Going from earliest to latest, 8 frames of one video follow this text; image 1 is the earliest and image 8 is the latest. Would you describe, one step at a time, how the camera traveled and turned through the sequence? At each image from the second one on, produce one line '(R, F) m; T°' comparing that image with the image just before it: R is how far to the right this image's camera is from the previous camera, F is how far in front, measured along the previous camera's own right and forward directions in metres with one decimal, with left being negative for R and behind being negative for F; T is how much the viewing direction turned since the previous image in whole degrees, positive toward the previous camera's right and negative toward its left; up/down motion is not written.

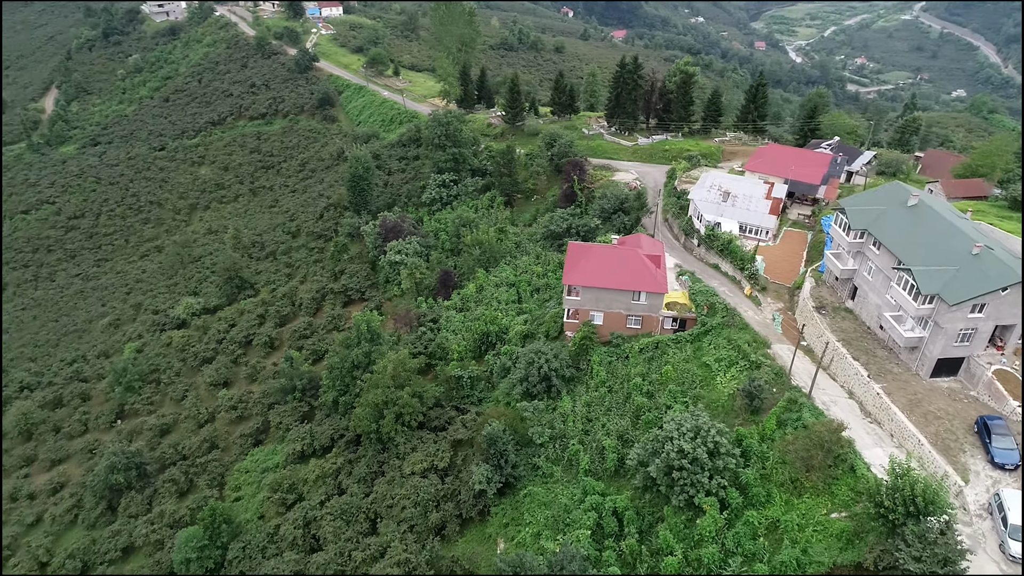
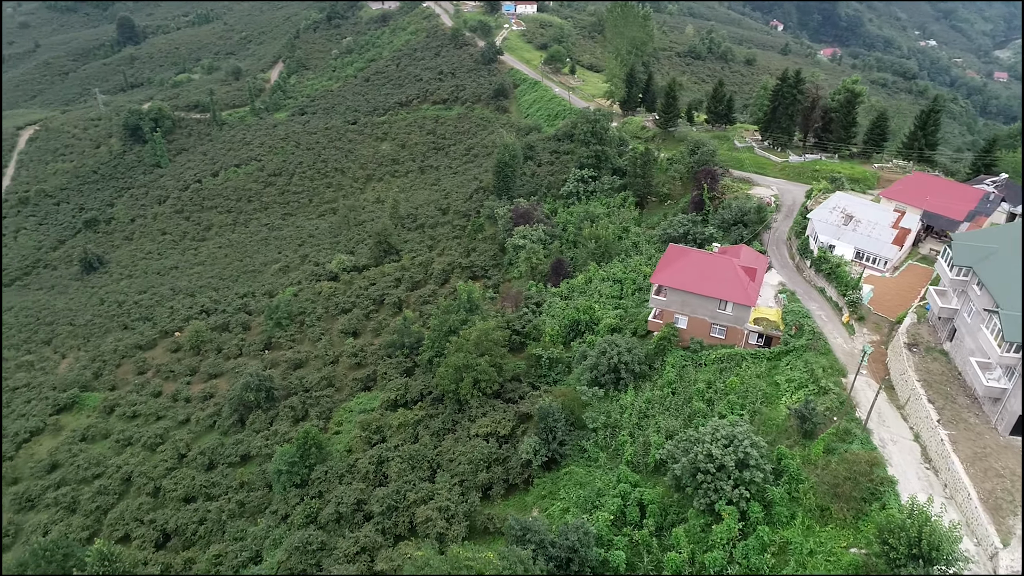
(+1.7, -0.4) m; -14°
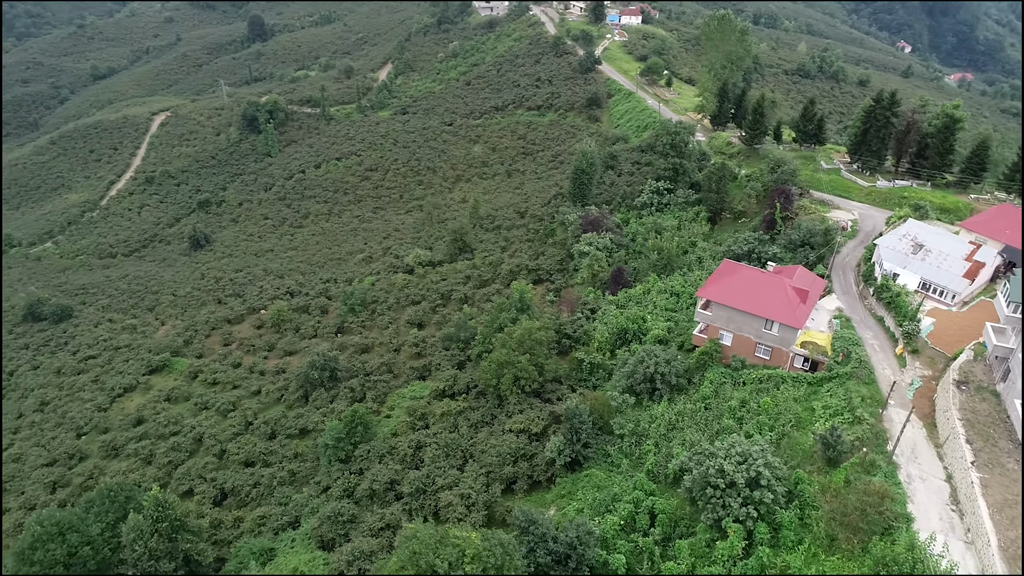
(+1.0, -0.2) m; -8°
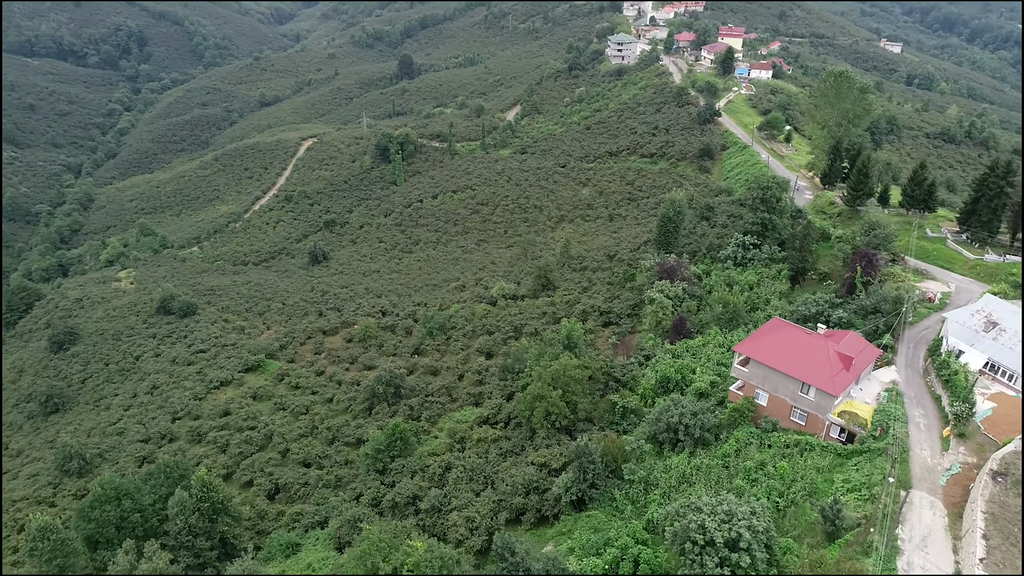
(+1.8, -0.1) m; -10°
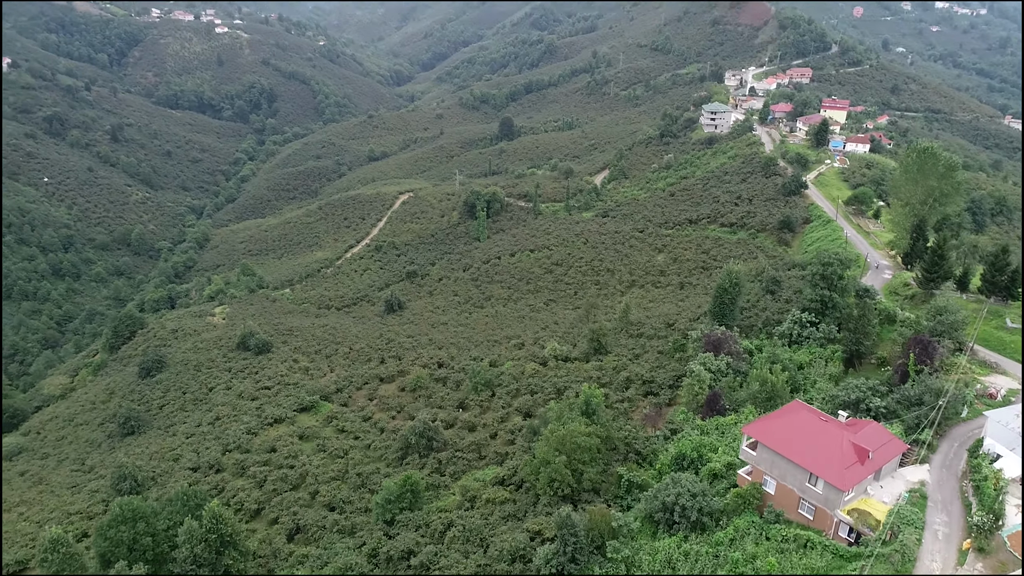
(+1.8, +0.1) m; -8°
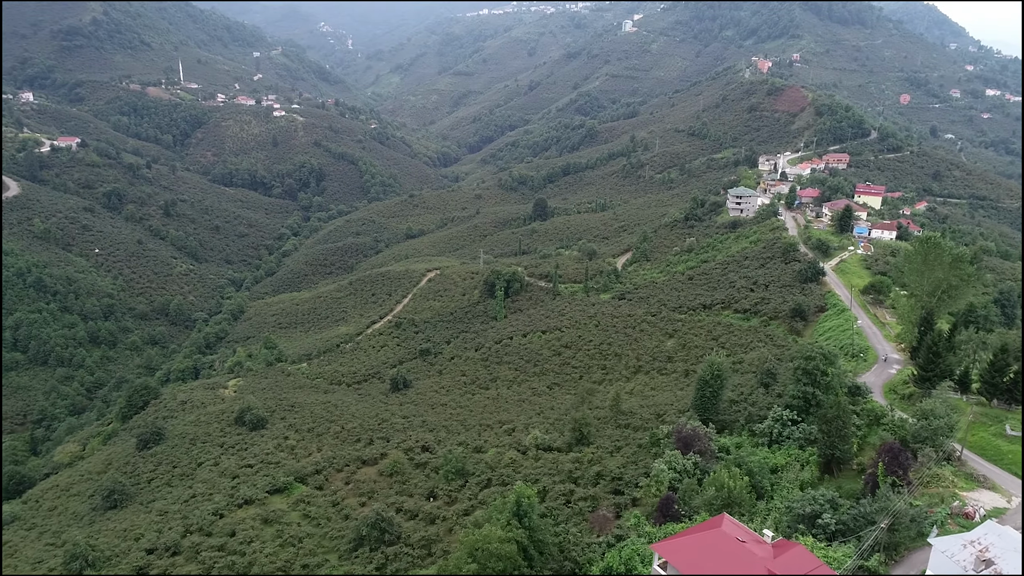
(+2.6, +0.8) m; -4°
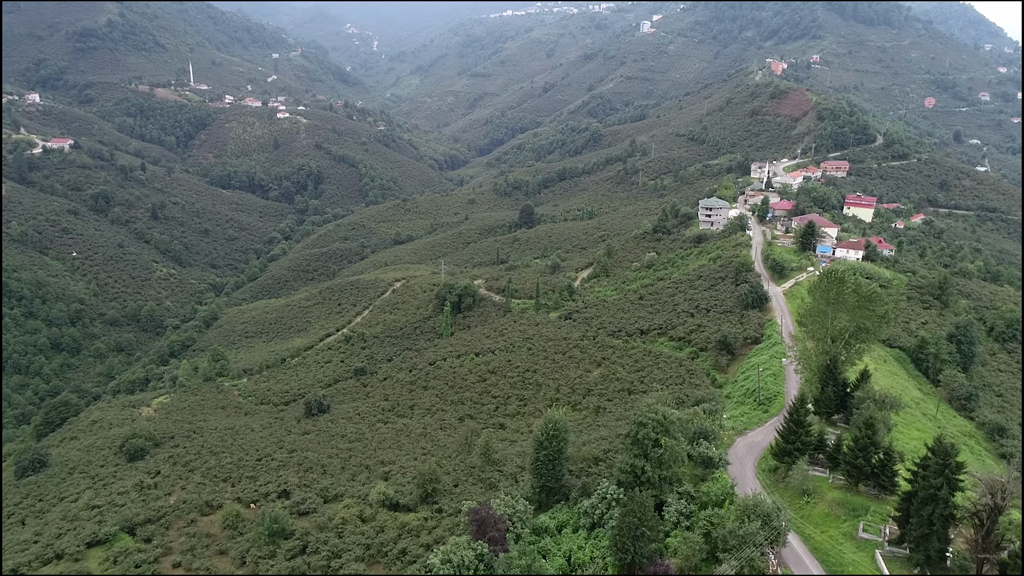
(+6.2, +3.5) m; -2°
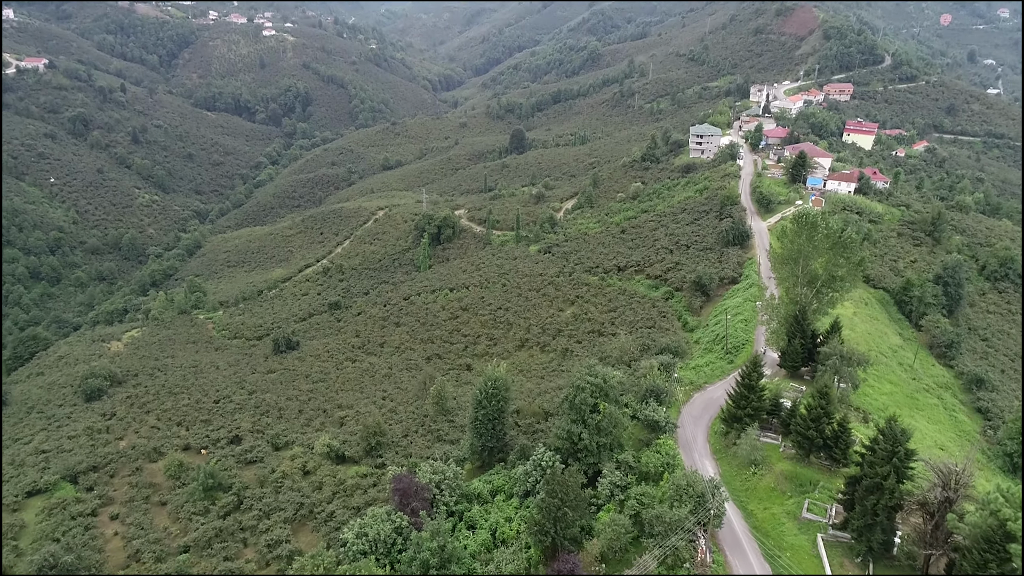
(+1.6, +1.7) m; 0°
